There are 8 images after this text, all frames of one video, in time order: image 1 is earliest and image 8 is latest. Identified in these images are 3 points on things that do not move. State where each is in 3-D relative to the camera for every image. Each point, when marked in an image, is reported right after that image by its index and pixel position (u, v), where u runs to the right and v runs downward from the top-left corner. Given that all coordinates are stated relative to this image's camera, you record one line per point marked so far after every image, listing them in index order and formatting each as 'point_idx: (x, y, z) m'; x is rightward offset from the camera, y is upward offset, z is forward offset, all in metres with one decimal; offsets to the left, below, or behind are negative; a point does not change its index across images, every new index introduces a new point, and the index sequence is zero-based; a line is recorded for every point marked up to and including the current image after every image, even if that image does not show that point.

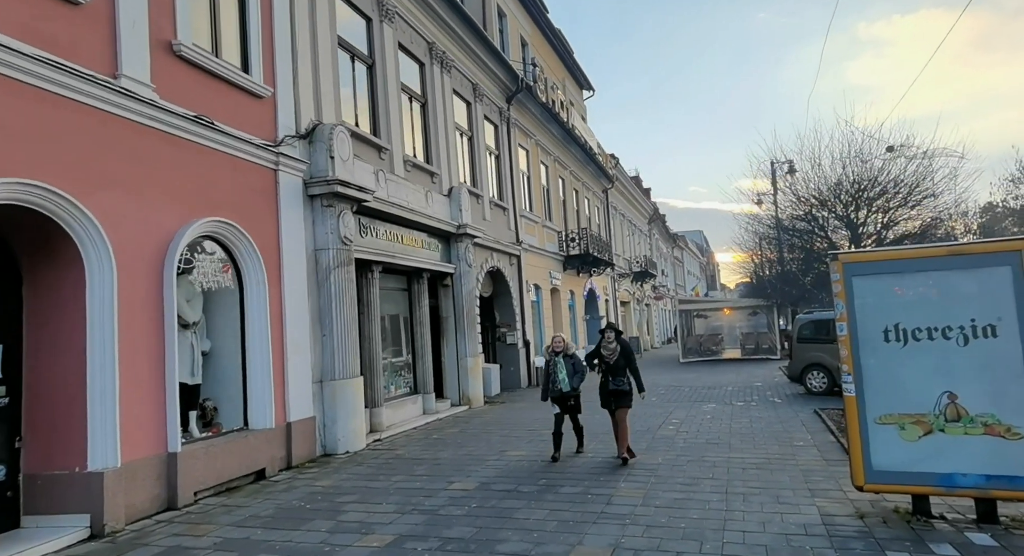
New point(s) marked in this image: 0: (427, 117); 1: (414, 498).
0: (-1.8, +3.4, +15.0) m
1: (-1.0, -2.2, +7.1) m
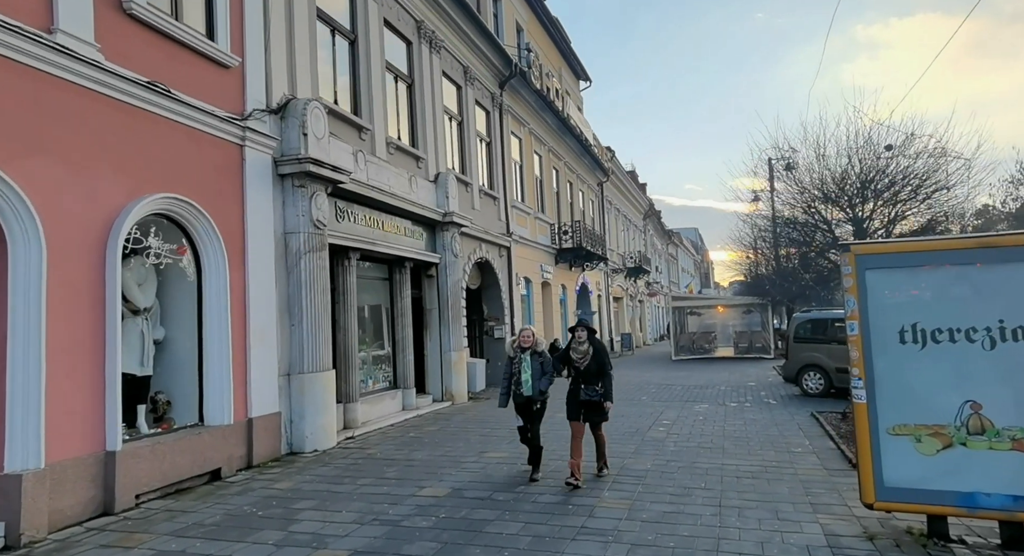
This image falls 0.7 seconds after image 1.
0: (-2.0, +3.6, +14.3) m
1: (-1.2, -2.1, +6.5) m
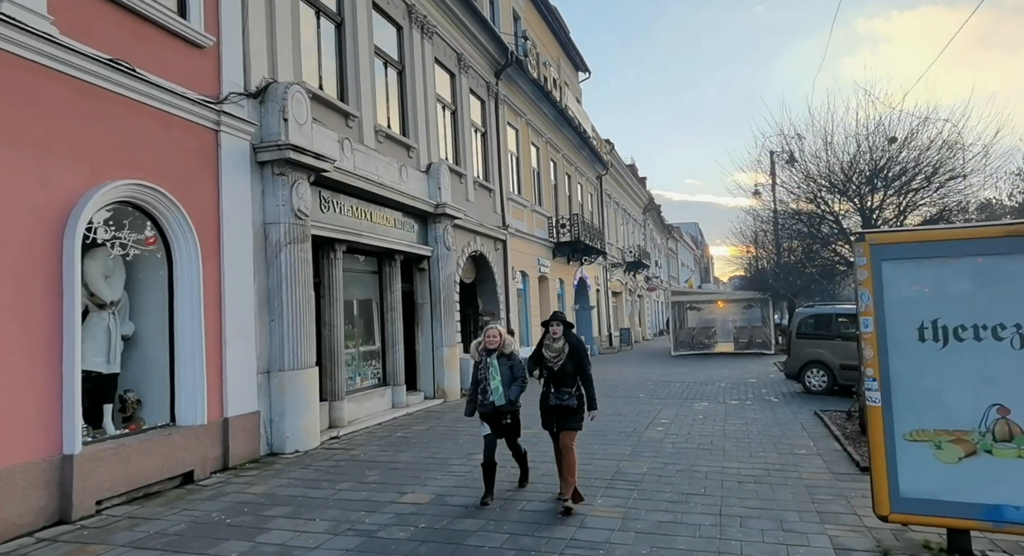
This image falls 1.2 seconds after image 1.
0: (-2.1, +3.8, +13.9) m
1: (-1.3, -2.0, +6.1) m
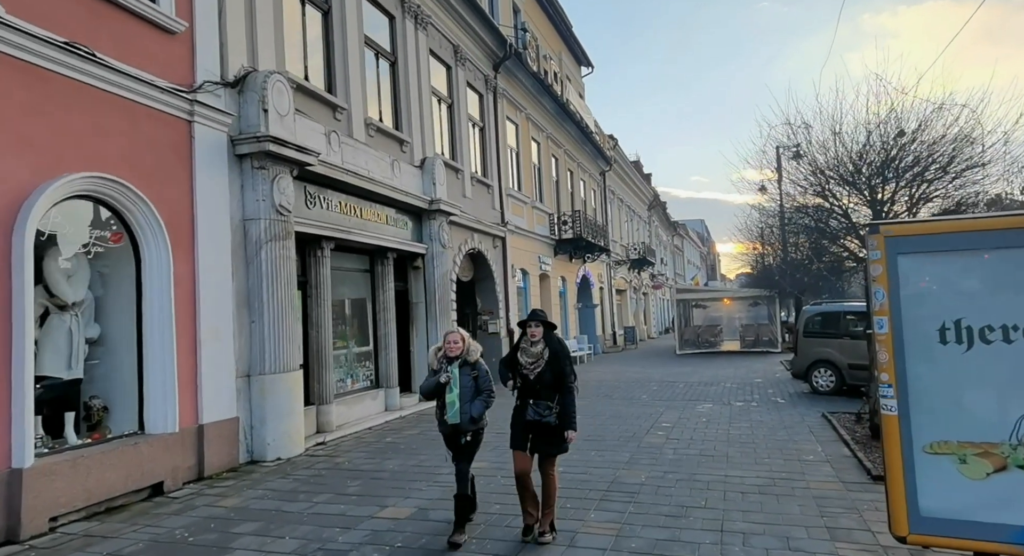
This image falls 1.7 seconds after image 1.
0: (-2.2, +3.8, +13.4) m
1: (-1.5, -2.0, +5.6) m
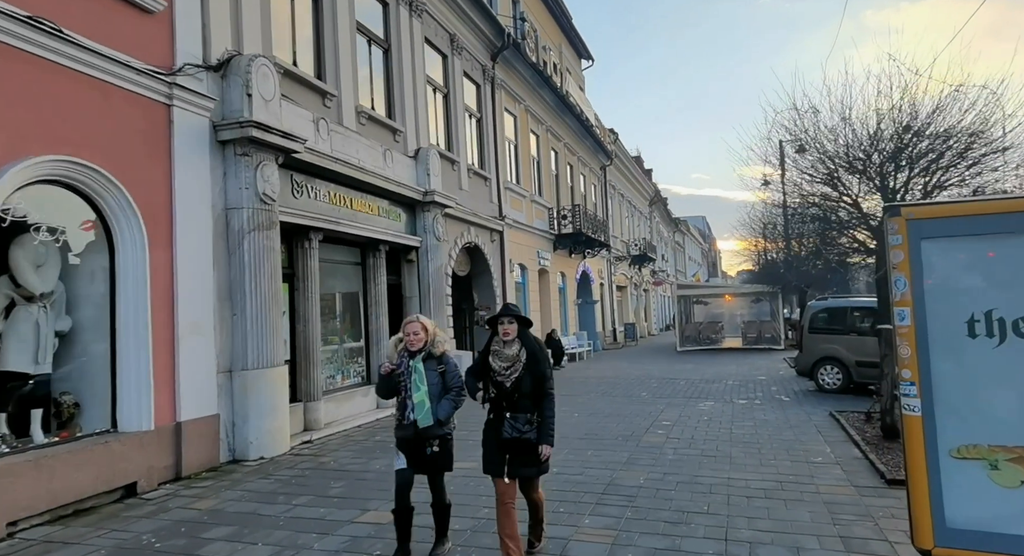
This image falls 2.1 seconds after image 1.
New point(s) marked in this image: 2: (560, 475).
0: (-2.2, +3.9, +13.0) m
1: (-1.5, -1.9, +5.3) m
2: (+0.5, -2.0, +7.0) m
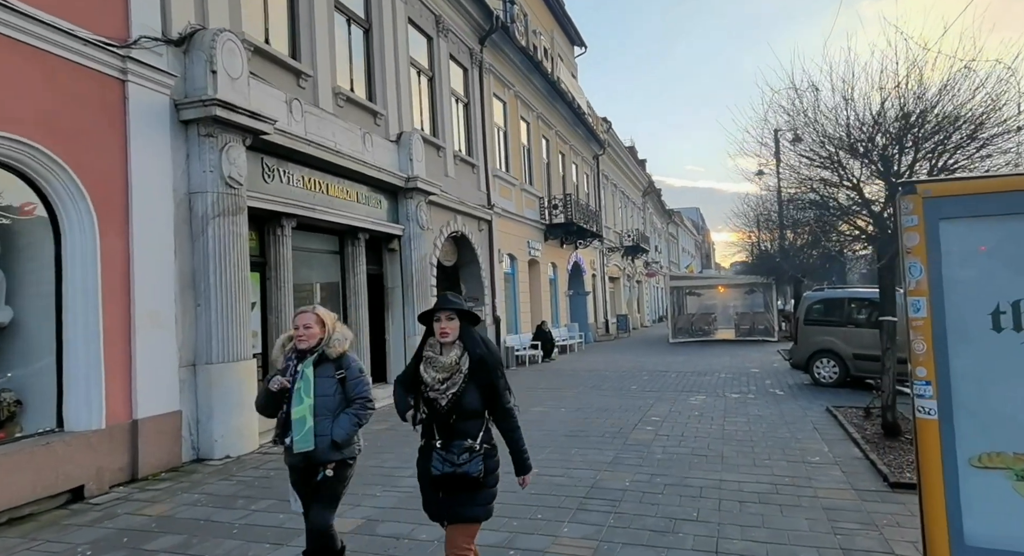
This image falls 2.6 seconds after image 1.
0: (-2.5, +4.1, +12.5) m
1: (-1.7, -1.8, +4.8) m
2: (+0.3, -1.8, +6.6) m
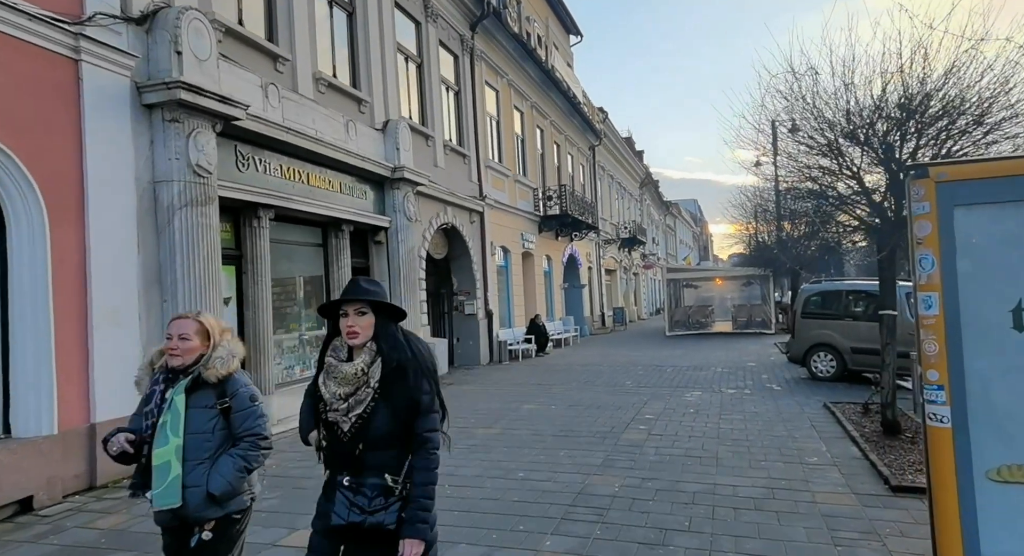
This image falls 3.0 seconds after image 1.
0: (-2.7, +4.2, +12.1) m
1: (-1.9, -1.8, +4.5) m
2: (+0.1, -1.8, +6.3) m
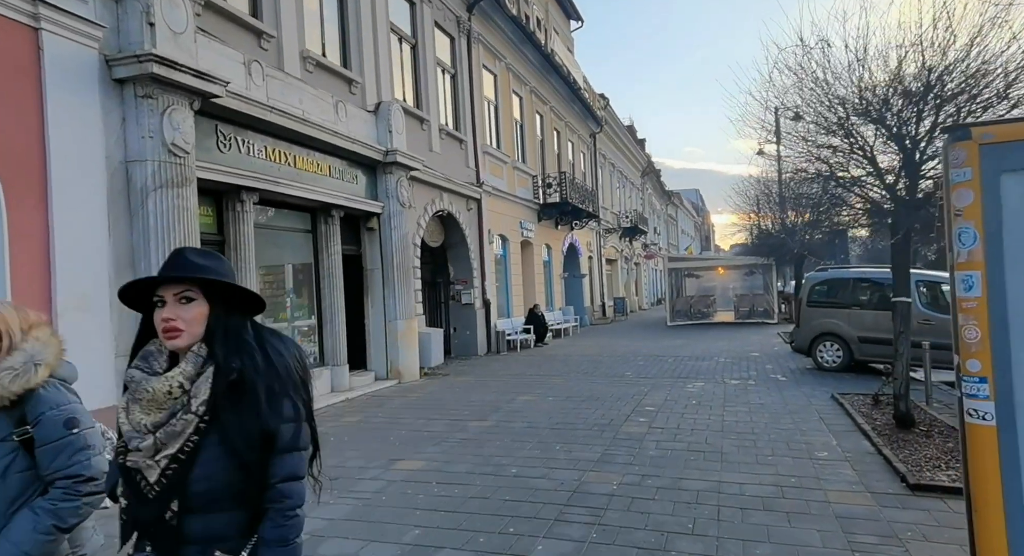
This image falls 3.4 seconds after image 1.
0: (-2.7, +4.4, +11.6) m
1: (-2.0, -1.7, +4.1) m
2: (0.0, -1.7, +5.9) m
